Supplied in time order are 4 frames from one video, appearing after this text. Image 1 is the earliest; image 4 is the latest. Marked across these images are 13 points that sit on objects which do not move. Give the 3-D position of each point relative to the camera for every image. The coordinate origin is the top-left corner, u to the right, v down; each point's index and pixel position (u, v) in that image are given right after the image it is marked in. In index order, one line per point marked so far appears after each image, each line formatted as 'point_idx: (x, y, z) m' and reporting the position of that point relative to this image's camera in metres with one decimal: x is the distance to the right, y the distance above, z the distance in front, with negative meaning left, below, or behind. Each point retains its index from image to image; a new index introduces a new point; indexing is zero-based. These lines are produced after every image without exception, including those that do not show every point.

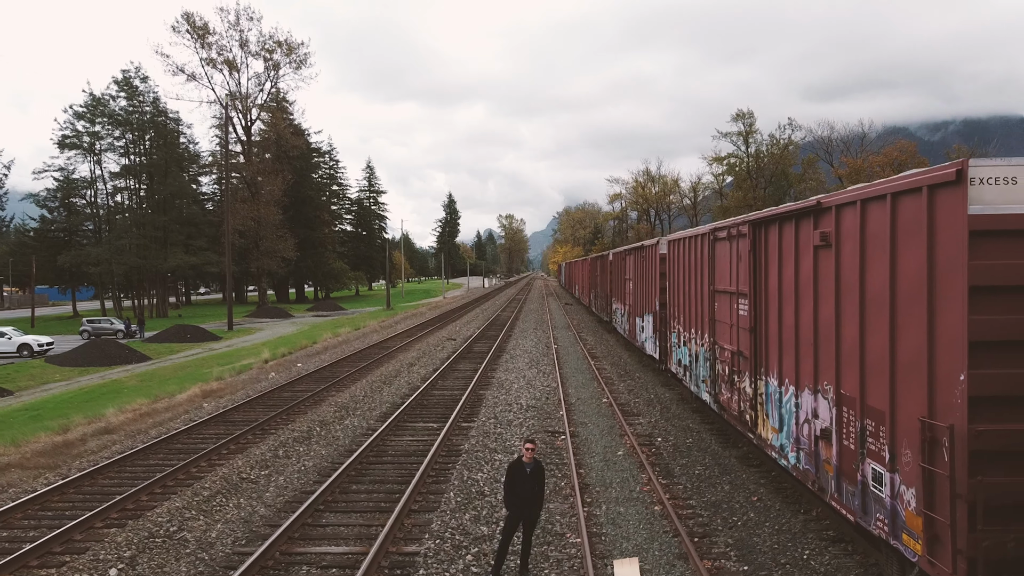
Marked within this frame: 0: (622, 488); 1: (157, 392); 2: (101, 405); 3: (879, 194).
0: (+1.6, -2.9, +7.3) m
1: (-9.5, -2.8, +13.4) m
2: (-10.3, -2.9, +12.4) m
3: (+3.4, +0.9, +4.6) m
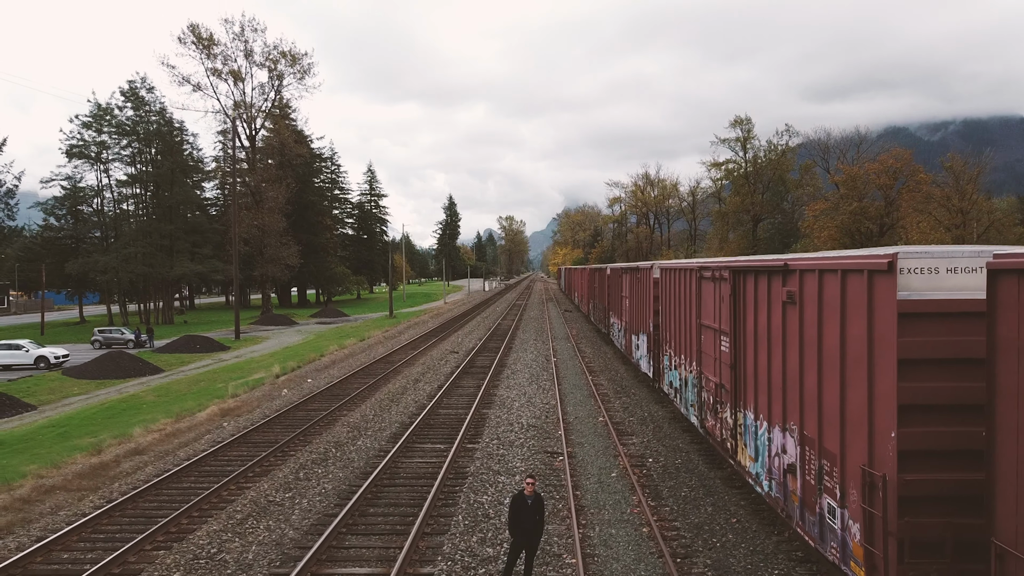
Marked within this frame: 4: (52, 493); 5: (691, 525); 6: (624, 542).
0: (+1.6, -3.5, +8.0) m
1: (-9.5, -3.5, +14.1) m
2: (-10.2, -3.6, +13.1) m
3: (+3.5, +0.2, +5.4) m
4: (-7.9, -3.5, +8.5) m
5: (+2.7, -3.6, +7.5) m
6: (+1.6, -3.6, +7.0) m
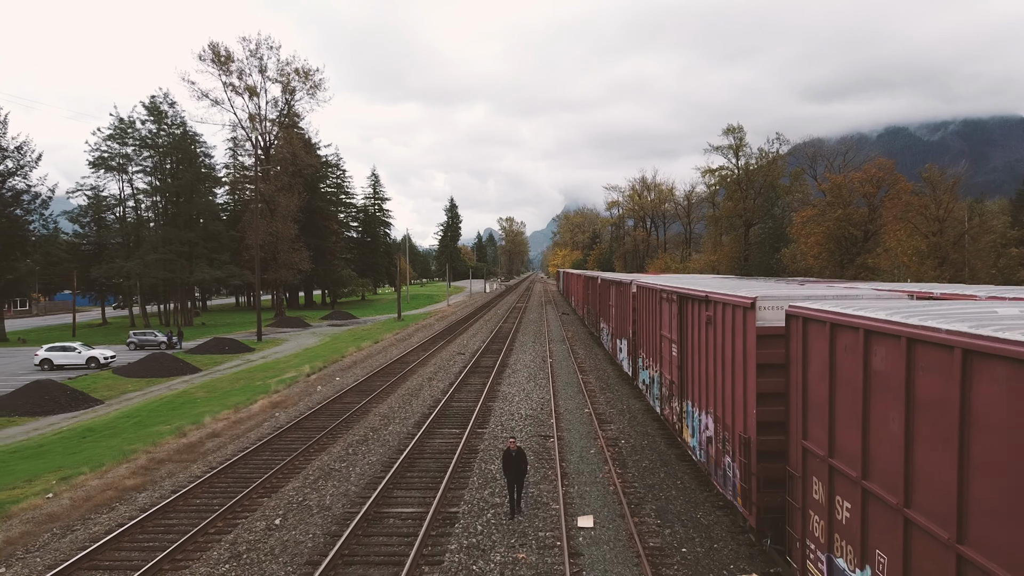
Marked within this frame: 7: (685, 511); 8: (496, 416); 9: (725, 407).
0: (+1.7, -4.0, +10.6) m
1: (-9.5, -3.9, +16.7) m
2: (-10.2, -4.0, +15.8) m
3: (+3.5, -0.2, +8.0) m
4: (-7.9, -3.9, +11.2) m
5: (+2.7, -4.0, +10.1) m
6: (+1.6, -4.0, +9.7) m
7: (+3.2, -4.1, +9.1) m
8: (-0.5, -3.7, +14.5) m
9: (+3.5, -2.0, +8.3) m
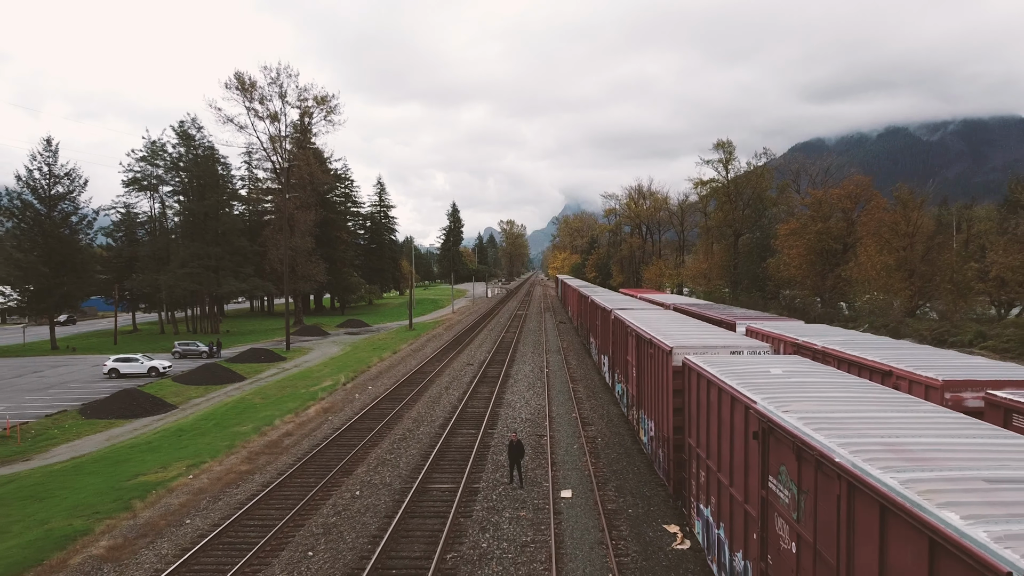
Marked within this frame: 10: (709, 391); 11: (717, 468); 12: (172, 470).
0: (+1.8, -5.2, +14.7) m
1: (-9.4, -5.0, +20.8) m
2: (-10.1, -5.2, +19.8) m
3: (+3.6, -1.4, +12.1) m
4: (-7.8, -5.1, +15.2) m
5: (+2.8, -5.2, +14.2) m
6: (+1.7, -5.2, +13.7) m
7: (+3.3, -5.3, +13.1) m
8: (-0.3, -4.9, +18.6) m
9: (+3.6, -3.2, +12.3) m
10: (+3.5, -1.8, +8.7) m
11: (+3.4, -3.0, +8.3) m
12: (-10.0, -5.3, +14.5) m
